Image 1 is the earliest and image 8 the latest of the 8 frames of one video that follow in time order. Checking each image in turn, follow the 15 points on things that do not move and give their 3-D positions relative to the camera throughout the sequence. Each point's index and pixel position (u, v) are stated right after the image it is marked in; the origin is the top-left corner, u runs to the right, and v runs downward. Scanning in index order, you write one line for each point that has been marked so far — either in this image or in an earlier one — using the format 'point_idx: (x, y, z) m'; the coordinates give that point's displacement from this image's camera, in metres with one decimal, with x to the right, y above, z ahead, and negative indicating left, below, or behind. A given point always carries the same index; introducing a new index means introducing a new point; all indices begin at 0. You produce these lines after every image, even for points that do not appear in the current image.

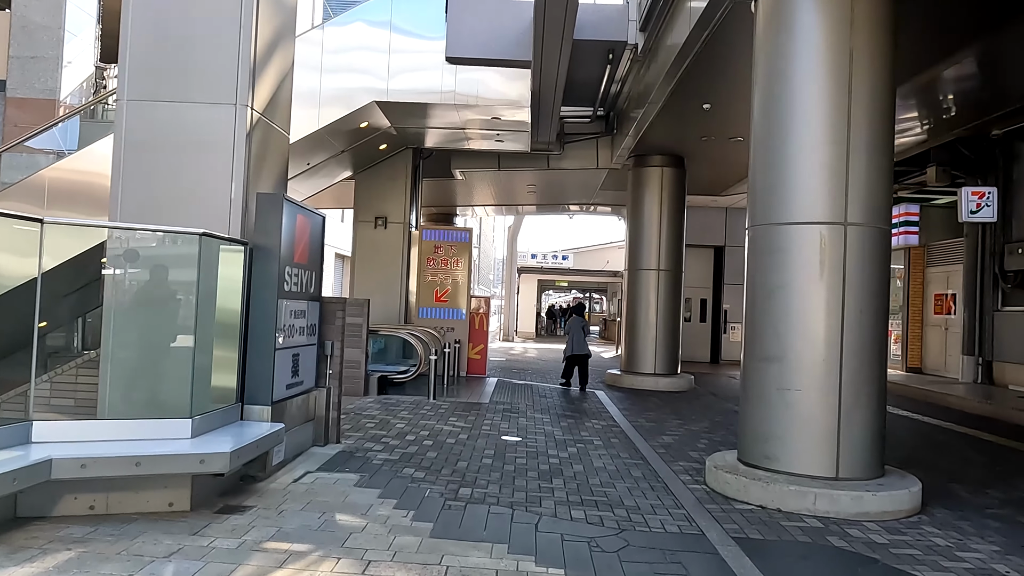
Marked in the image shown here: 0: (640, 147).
0: (+2.4, +2.6, +14.5) m
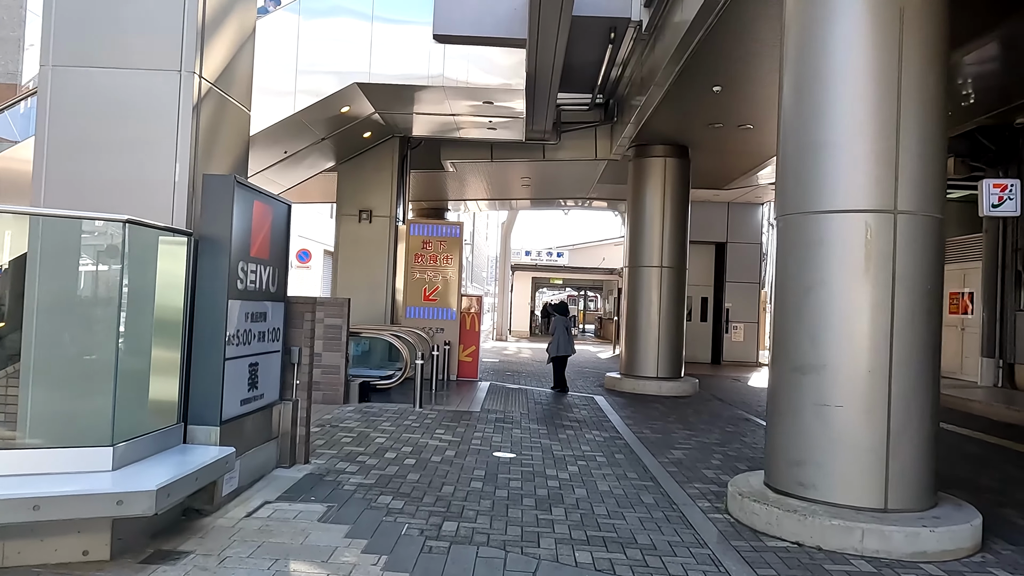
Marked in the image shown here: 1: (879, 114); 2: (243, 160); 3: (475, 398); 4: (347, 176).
0: (+2.3, +2.7, +13.6) m
1: (+2.5, +1.2, +5.3) m
2: (-2.1, +1.0, +6.1) m
3: (-0.6, -1.6, +11.4) m
4: (-3.0, +2.0, +14.0) m
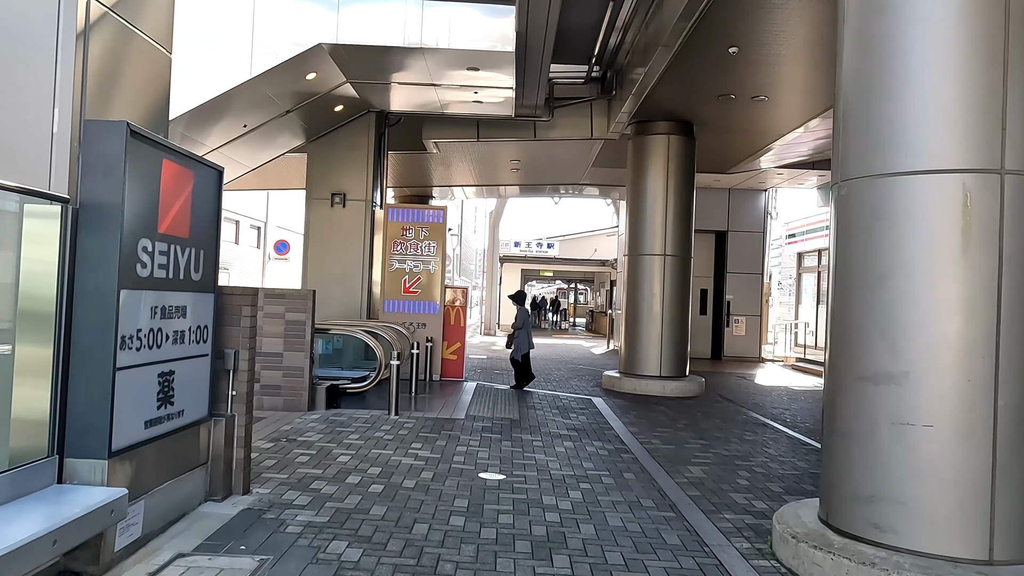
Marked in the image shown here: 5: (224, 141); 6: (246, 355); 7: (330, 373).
0: (+2.1, +2.8, +12.4) m
1: (+2.4, +1.3, +4.1) m
2: (-2.2, +1.1, +4.8) m
3: (-0.7, -1.5, +10.1) m
4: (-3.2, +2.2, +12.7) m
5: (-4.2, +2.1, +11.3) m
6: (-1.8, -0.4, +5.1) m
7: (-2.3, -1.1, +10.0) m
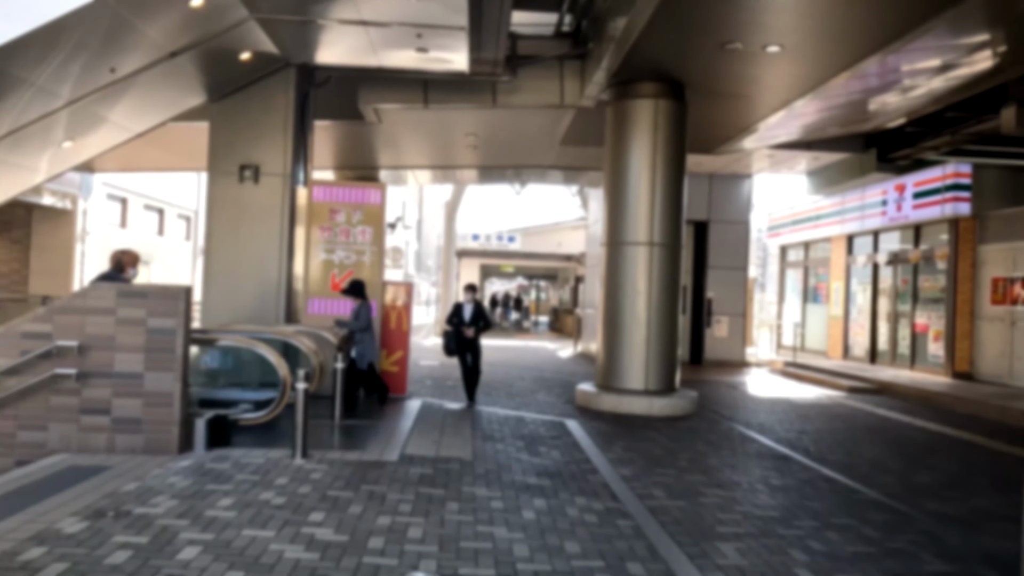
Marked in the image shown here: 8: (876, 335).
0: (+1.5, +2.9, +10.2) m
1: (+2.3, +1.3, +1.9) m
2: (-2.4, +1.1, +2.4) m
3: (-1.2, -1.5, +7.8) m
4: (-3.8, +2.2, +10.2) m
5: (-4.7, +2.2, +8.7) m
6: (-2.0, -0.4, +2.7) m
7: (-2.8, -1.0, +7.5) m
8: (+7.7, -1.0, +16.3) m
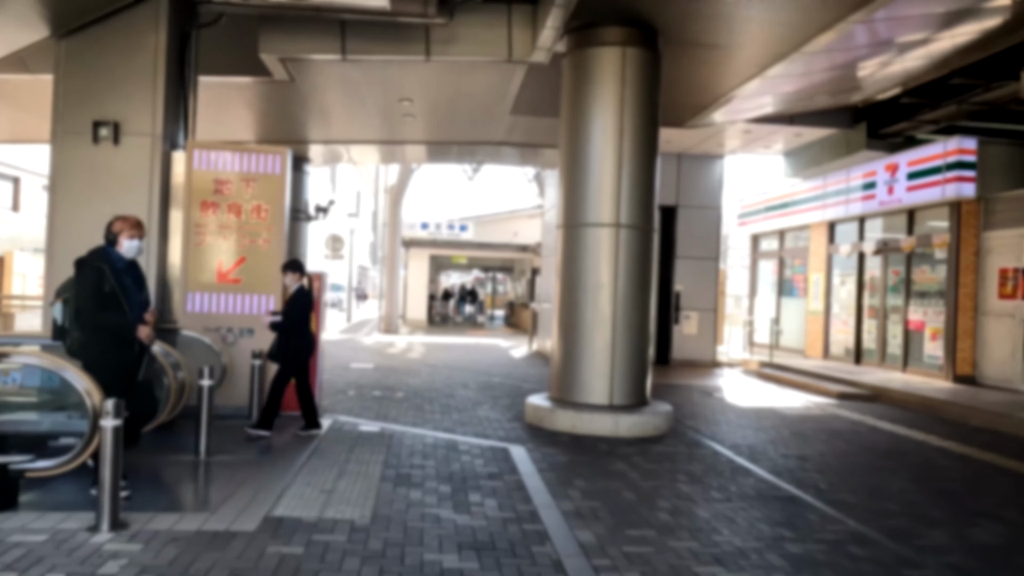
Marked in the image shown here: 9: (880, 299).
0: (+0.8, +3.0, +8.3) m
1: (+2.0, +1.3, 0.0) m
2: (-2.7, +1.1, +0.3) m
3: (-1.8, -1.4, +5.8) m
4: (-4.5, +2.3, +8.0) m
5: (-5.3, +2.3, +6.5) m
6: (-2.3, -0.4, +0.6) m
7: (-3.4, -1.0, +5.4) m
8: (+6.6, -0.9, +14.7) m
9: (+6.8, -0.2, +14.2) m
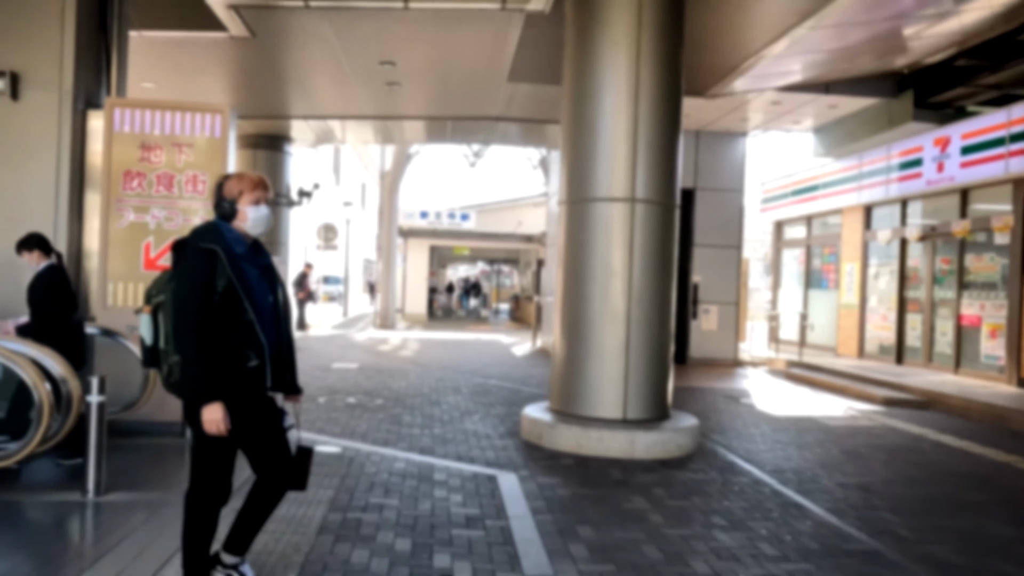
0: (+0.7, +3.1, +6.7) m
1: (+1.8, +1.3, -1.5) m
2: (-2.9, +1.2, -1.2) m
3: (-1.9, -1.3, +4.3) m
4: (-4.6, +2.4, +6.5) m
5: (-5.4, +2.3, +5.0) m
6: (-2.4, -0.4, -0.8) m
7: (-3.5, -0.9, +4.0) m
8: (+6.6, -0.7, +13.1) m
9: (+6.8, -0.1, +12.6) m
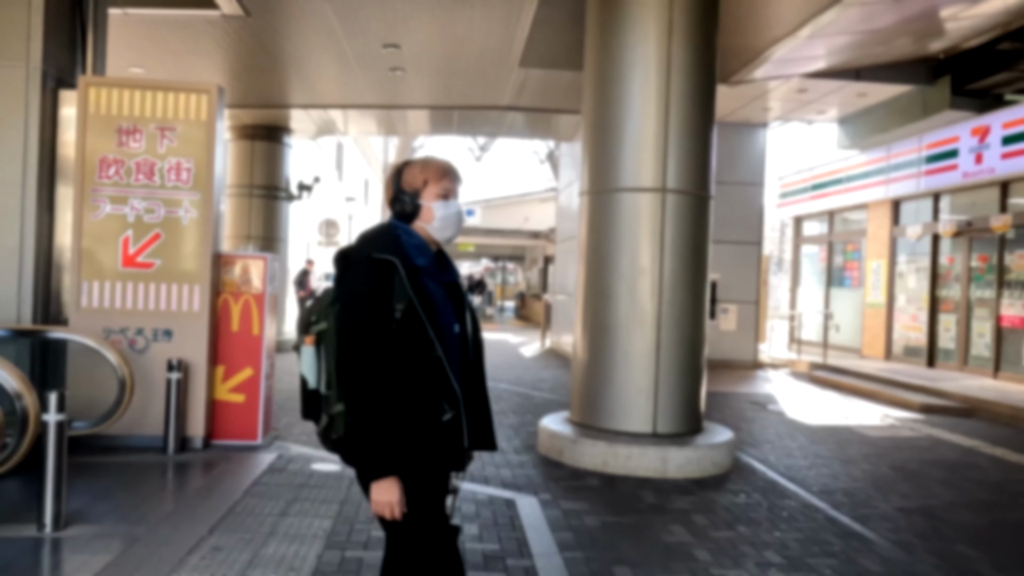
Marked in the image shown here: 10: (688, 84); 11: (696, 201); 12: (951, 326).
0: (+0.8, +3.1, +6.1) m
1: (+1.9, +1.3, -2.2) m
2: (-2.8, +1.1, -1.8) m
3: (-1.8, -1.3, +3.6) m
4: (-4.4, +2.4, +5.8) m
5: (-5.3, +2.3, +4.4) m
6: (-2.3, -0.4, -1.5) m
7: (-3.4, -0.9, +3.3) m
8: (+6.8, -0.7, +12.4) m
9: (+6.9, 0.0, +12.0) m
10: (+1.4, +1.7, +6.5) m
11: (+1.5, +0.7, +6.5) m
12: (+6.9, -0.6, +12.1) m
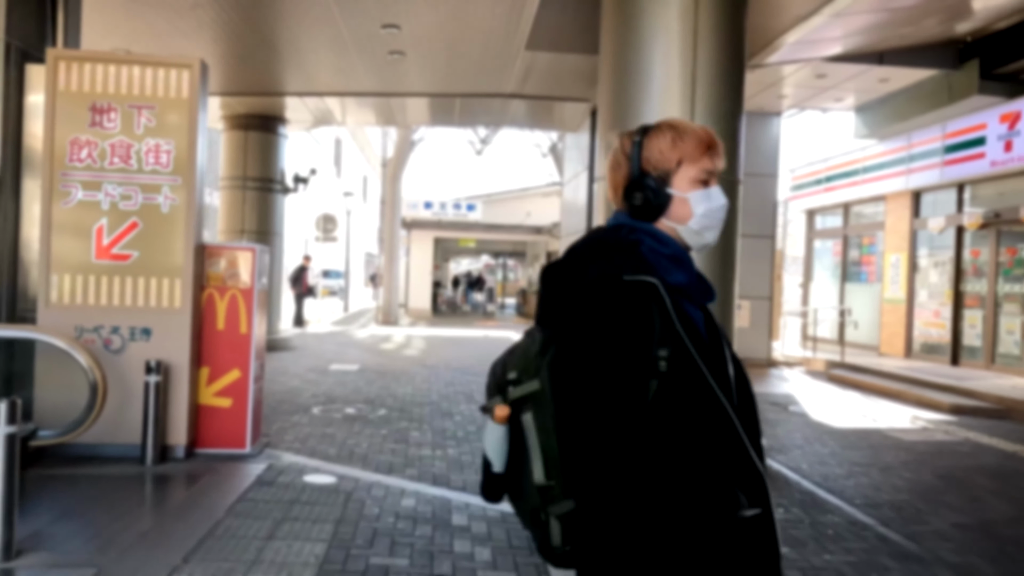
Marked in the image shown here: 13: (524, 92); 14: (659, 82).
0: (+0.9, +3.1, +5.5) m
1: (+2.0, +1.3, -2.8) m
2: (-2.7, +1.2, -2.4) m
3: (-1.7, -1.3, +3.1) m
4: (-4.4, +2.4, +5.3) m
5: (-5.2, +2.4, +3.8) m
6: (-2.2, -0.4, -2.0) m
7: (-3.3, -0.9, +2.8) m
8: (+6.9, -0.6, +11.9) m
9: (+7.0, 0.0, +11.4) m
10: (+1.5, +1.8, +5.9) m
11: (+1.6, +0.8, +6.0) m
12: (+6.9, -0.5, +11.6) m
13: (+0.2, +3.2, +12.7) m
14: (+1.1, +1.6, +5.9) m
